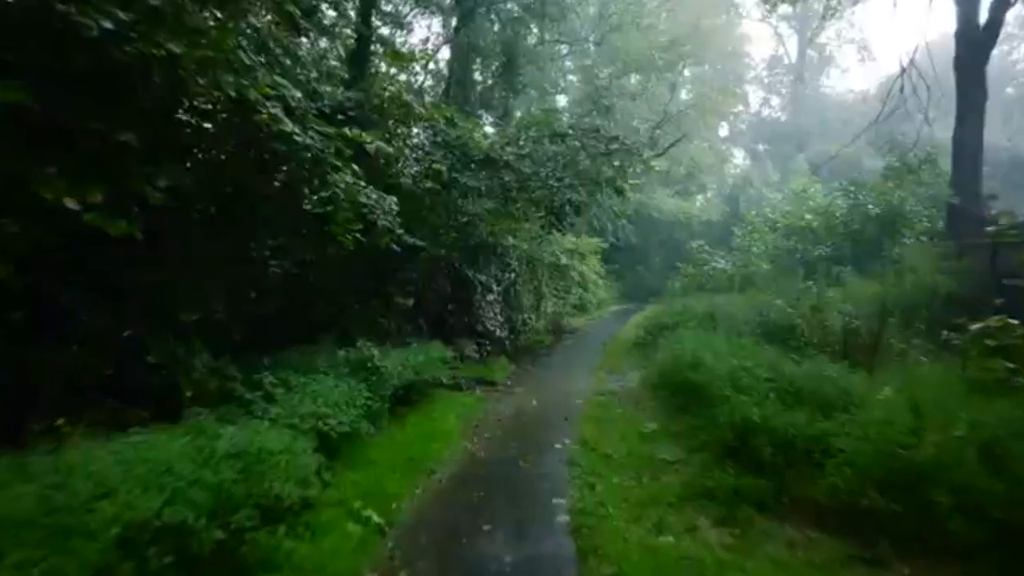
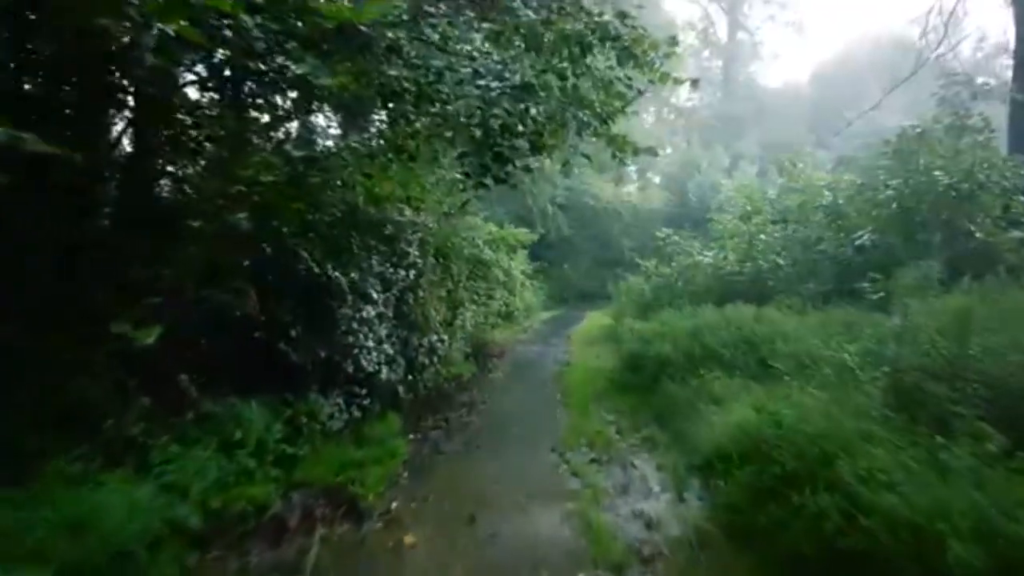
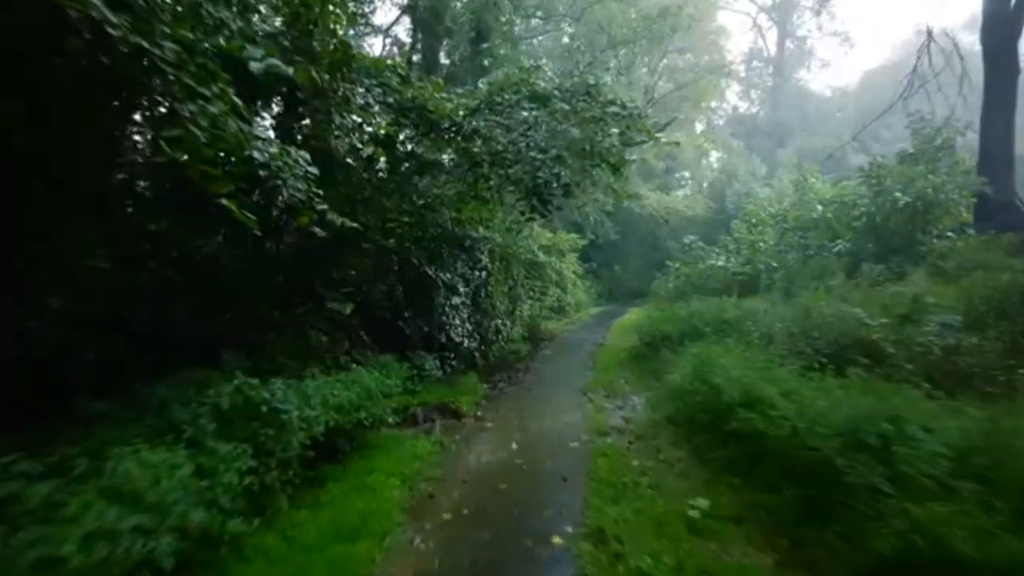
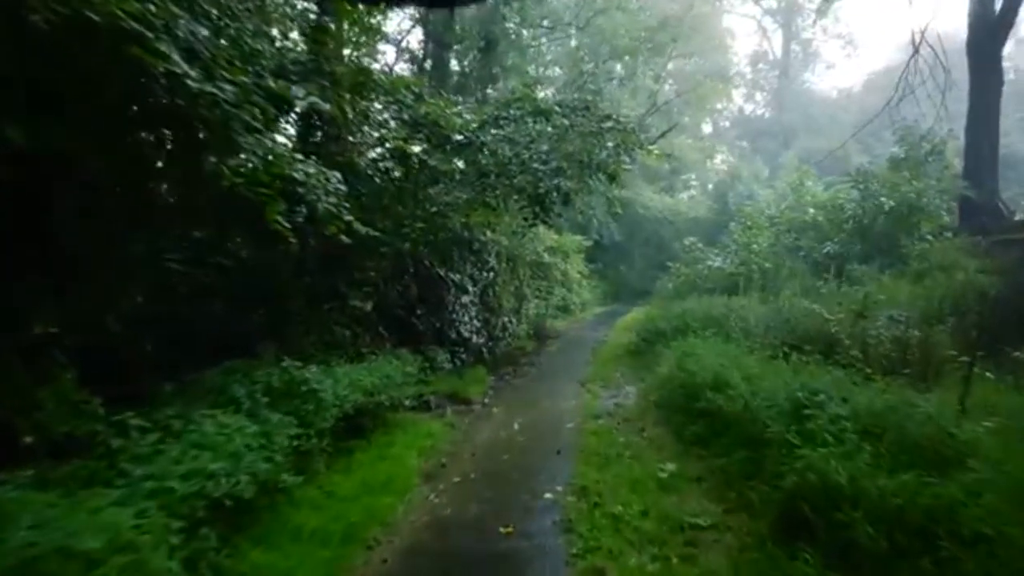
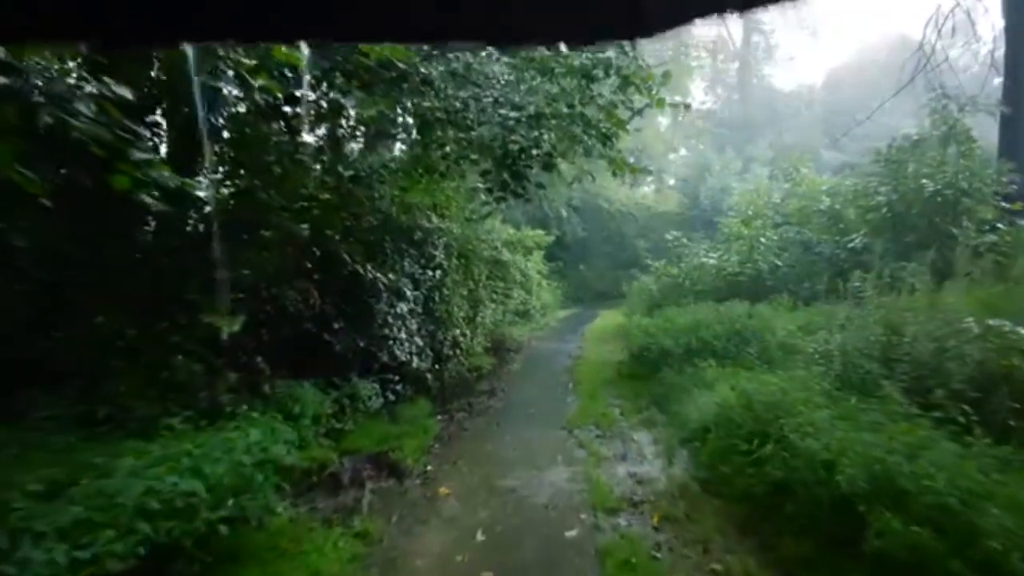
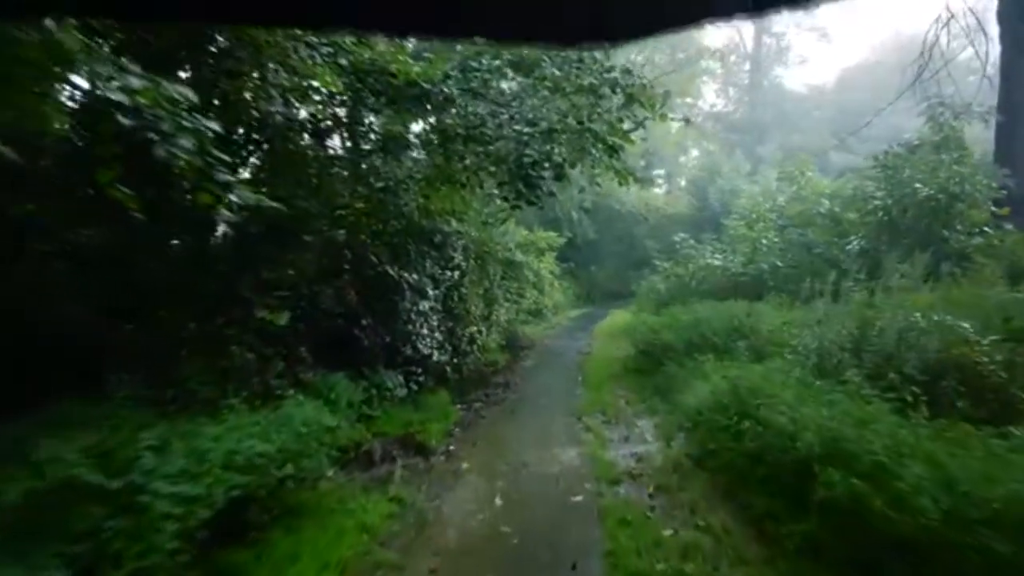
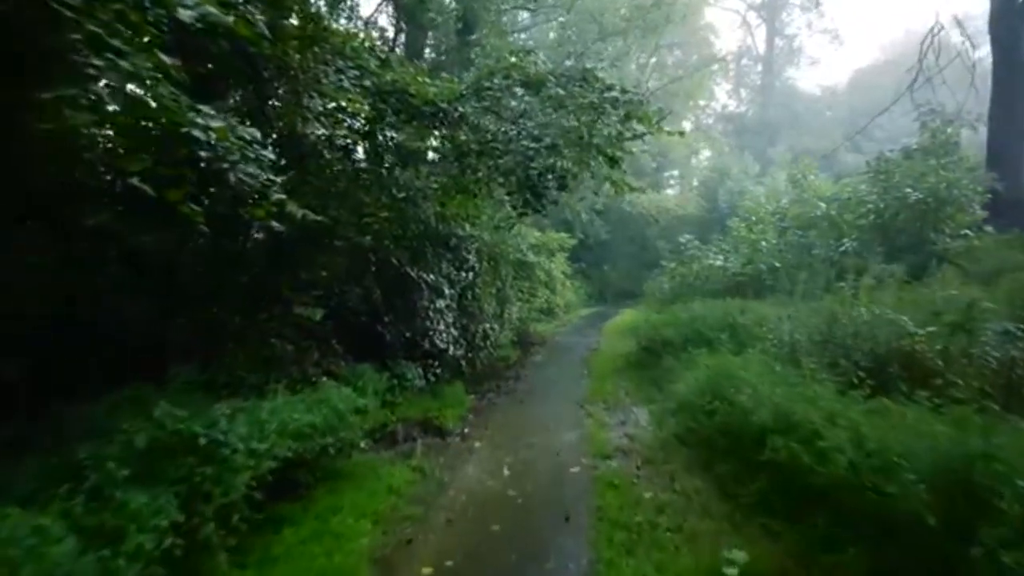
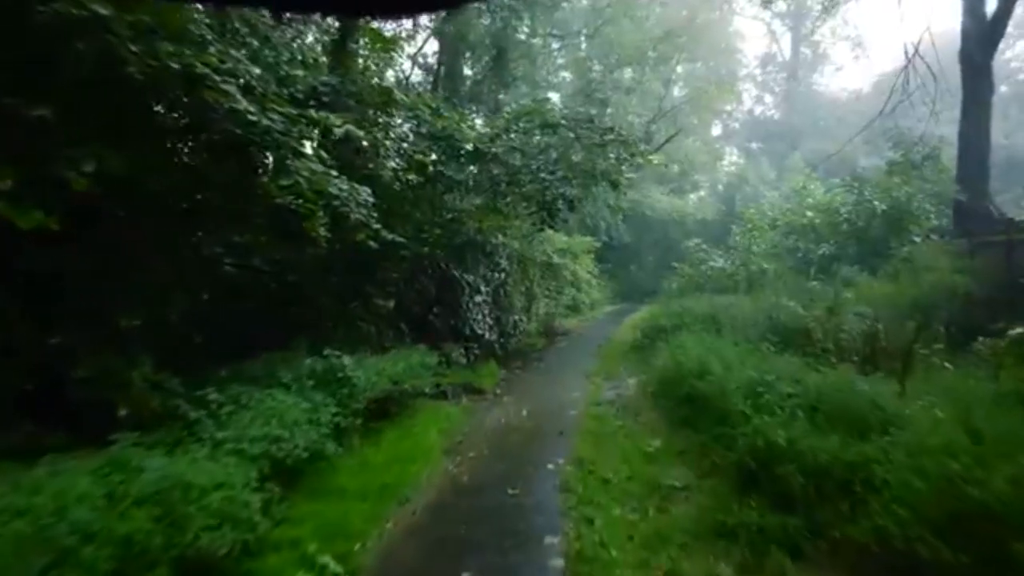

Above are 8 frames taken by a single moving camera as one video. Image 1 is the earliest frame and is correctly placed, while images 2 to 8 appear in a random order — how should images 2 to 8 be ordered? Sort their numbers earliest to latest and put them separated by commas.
8, 4, 3, 7, 6, 5, 2
